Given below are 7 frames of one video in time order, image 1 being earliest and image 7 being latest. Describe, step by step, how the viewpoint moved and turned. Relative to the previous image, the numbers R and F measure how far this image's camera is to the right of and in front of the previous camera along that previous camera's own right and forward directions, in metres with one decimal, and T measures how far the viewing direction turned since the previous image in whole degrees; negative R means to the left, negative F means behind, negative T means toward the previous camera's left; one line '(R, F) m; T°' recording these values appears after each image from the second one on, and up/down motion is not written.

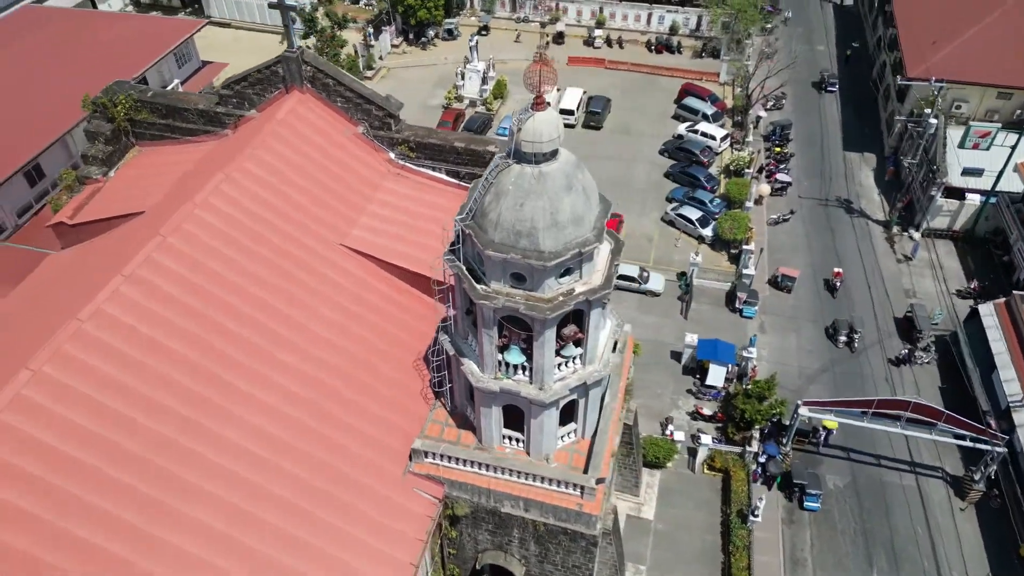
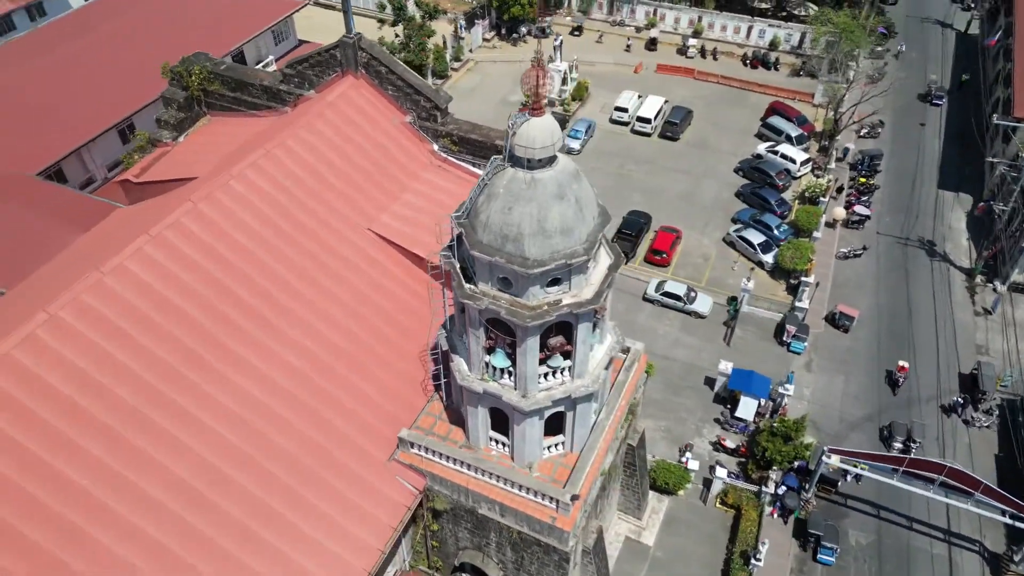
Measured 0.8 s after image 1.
(+2.4, +0.3) m; -7°
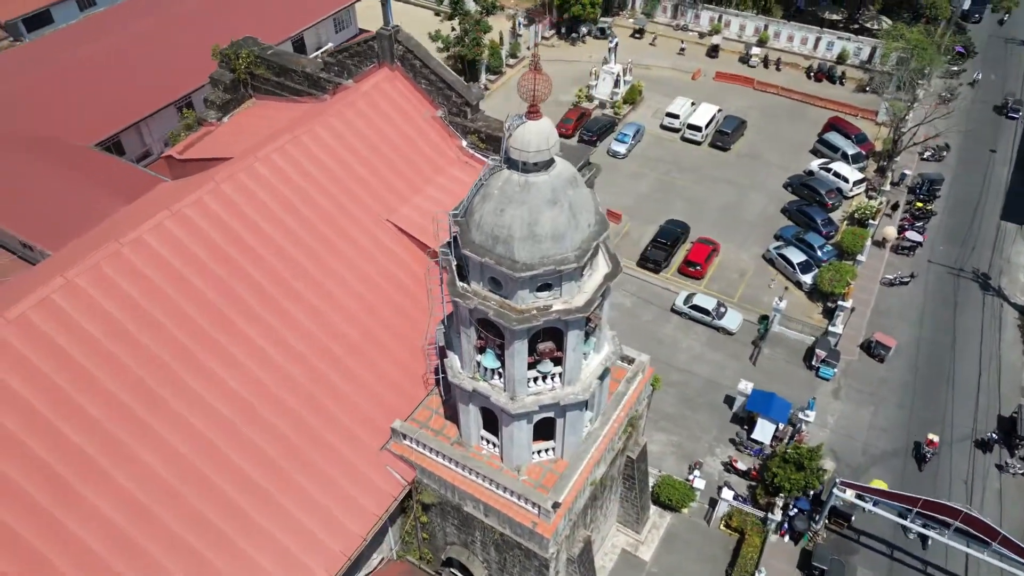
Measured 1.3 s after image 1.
(+1.6, +0.1) m; -5°
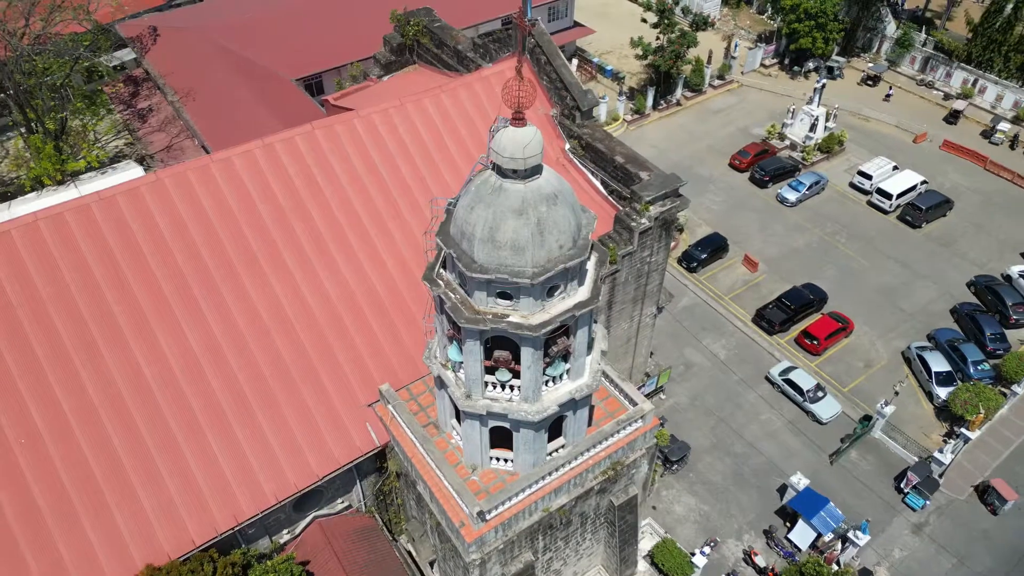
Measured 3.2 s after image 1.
(+5.6, +1.0) m; -17°
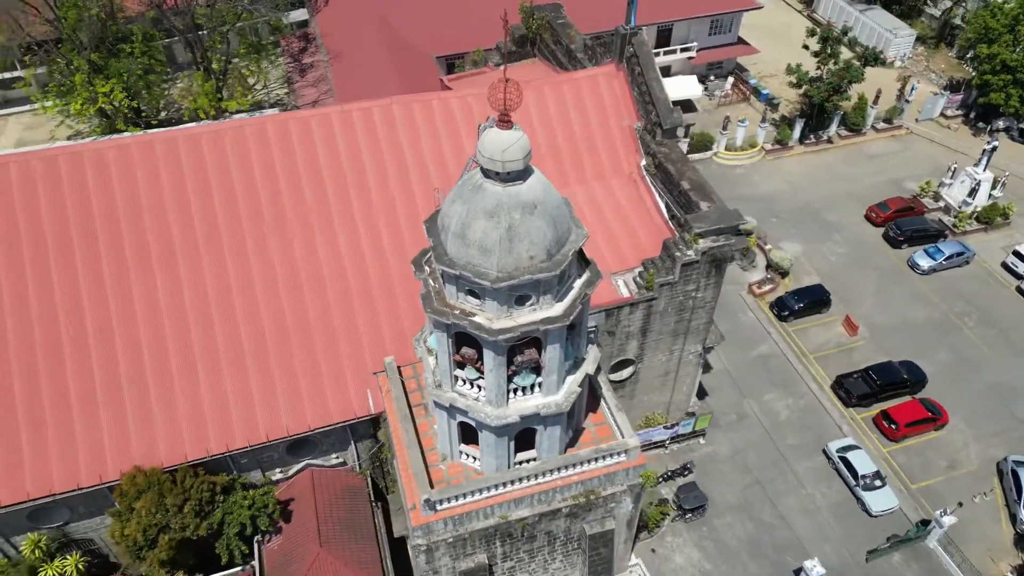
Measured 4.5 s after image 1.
(+4.2, +0.6) m; -13°
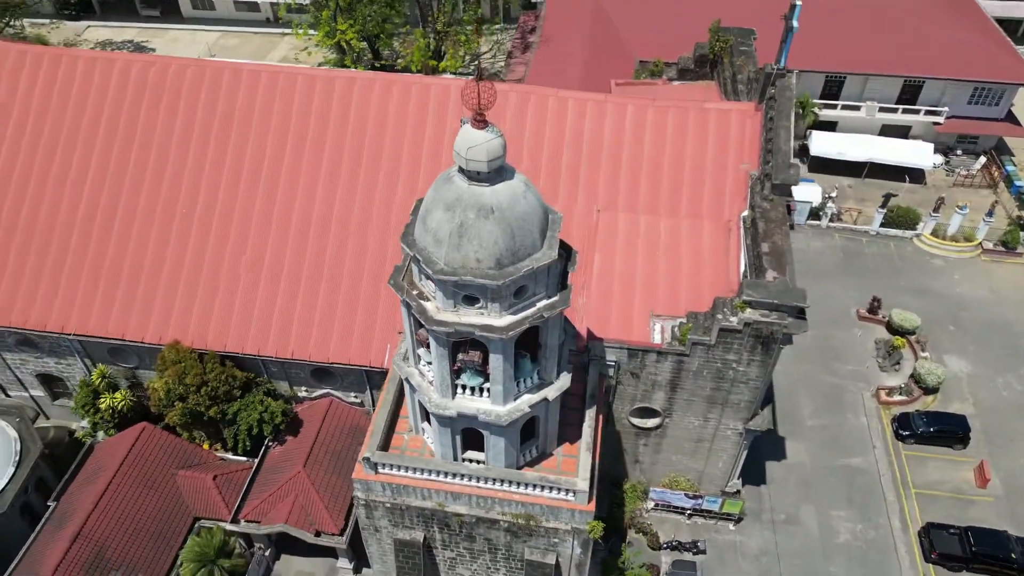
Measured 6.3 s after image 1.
(+6.0, +1.2) m; -18°
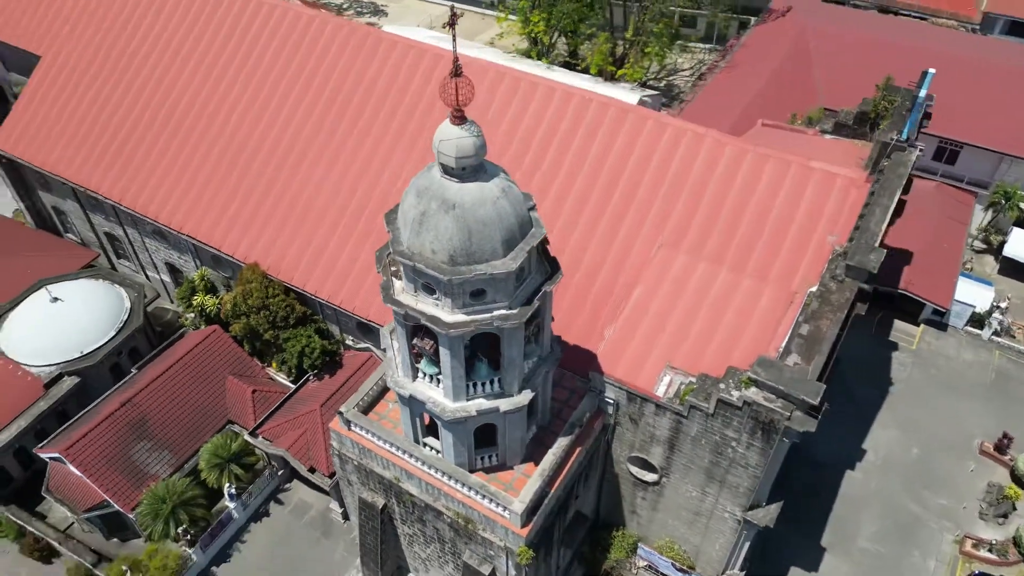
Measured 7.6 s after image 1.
(+5.4, +0.9) m; -16°
